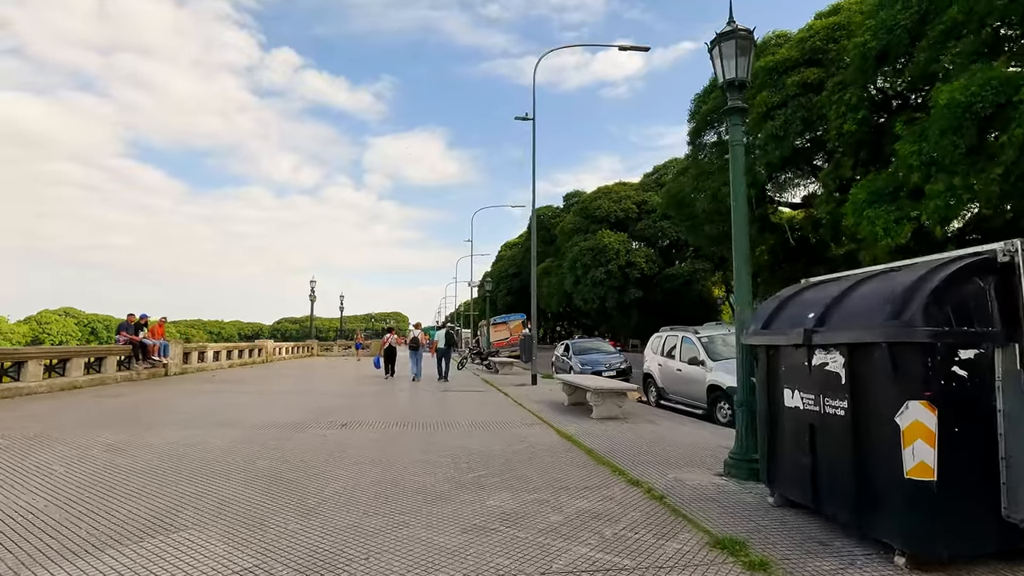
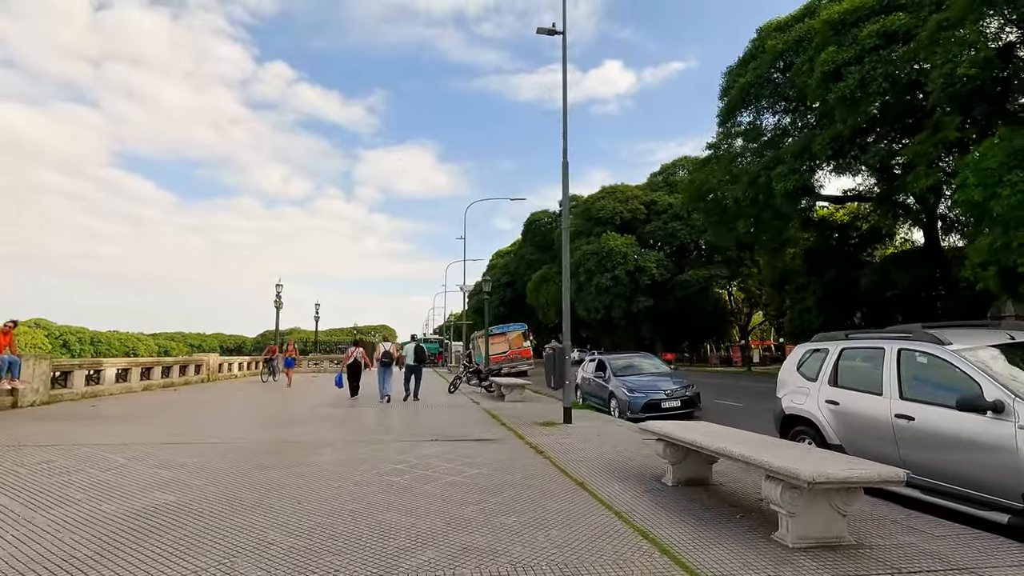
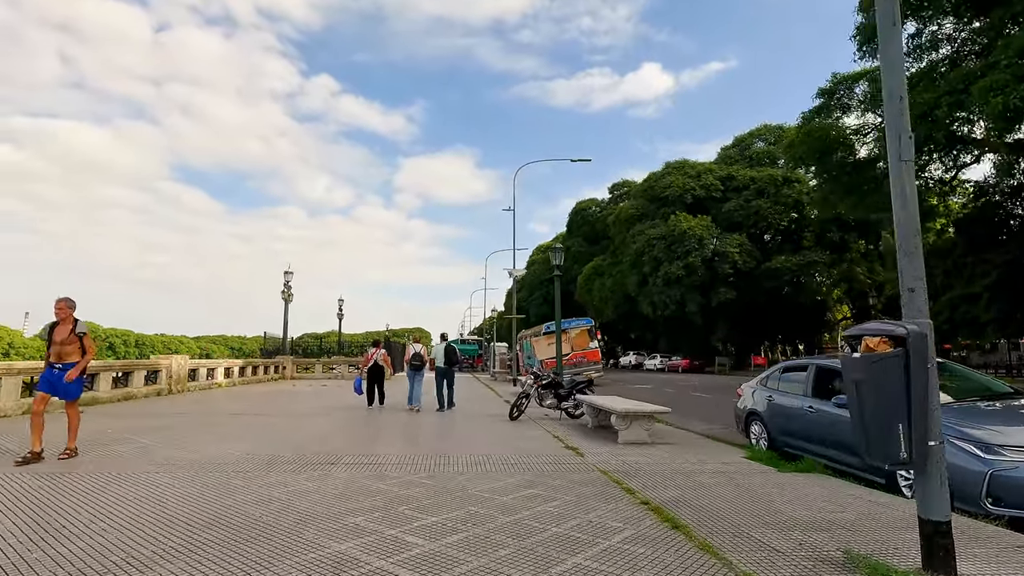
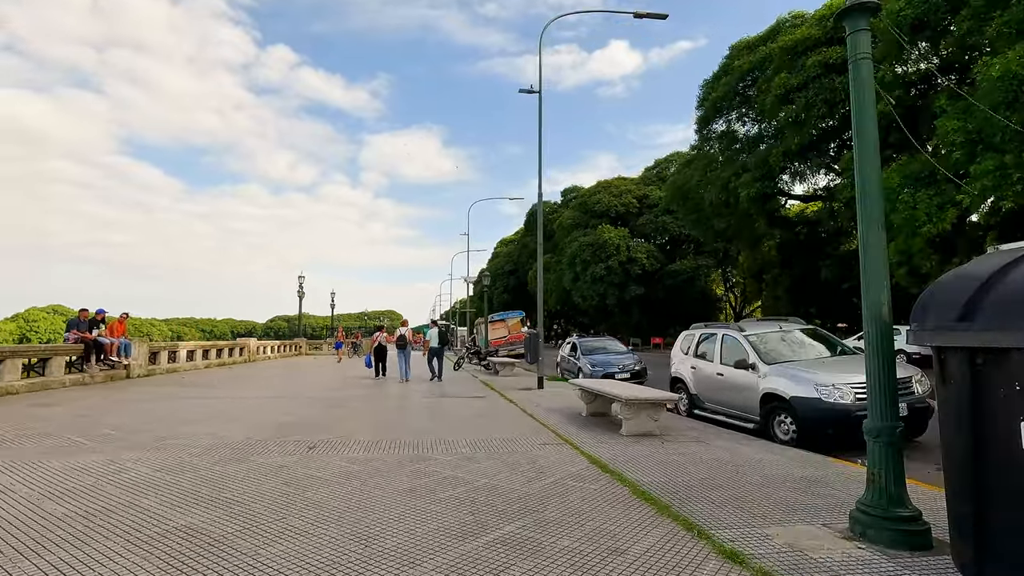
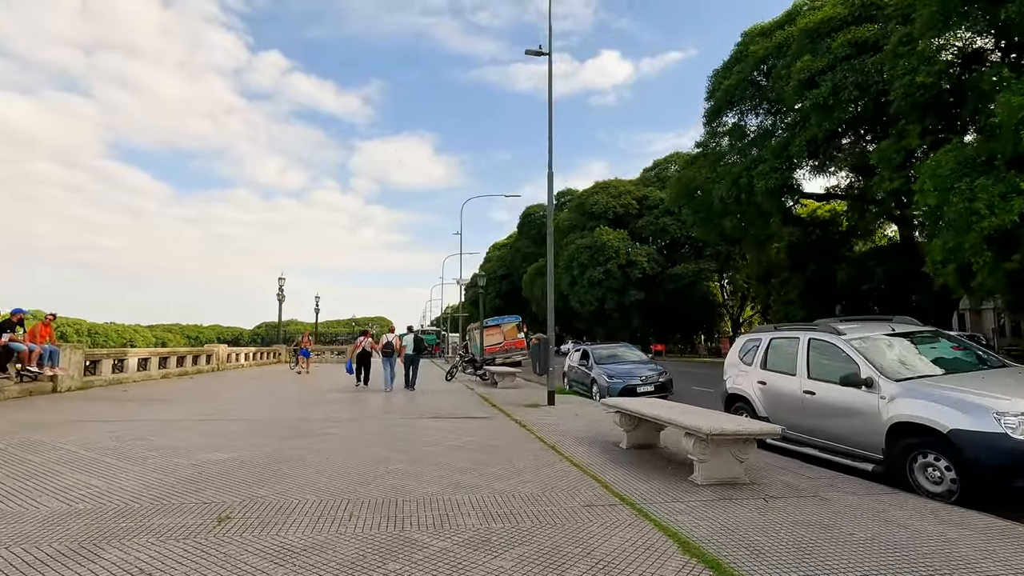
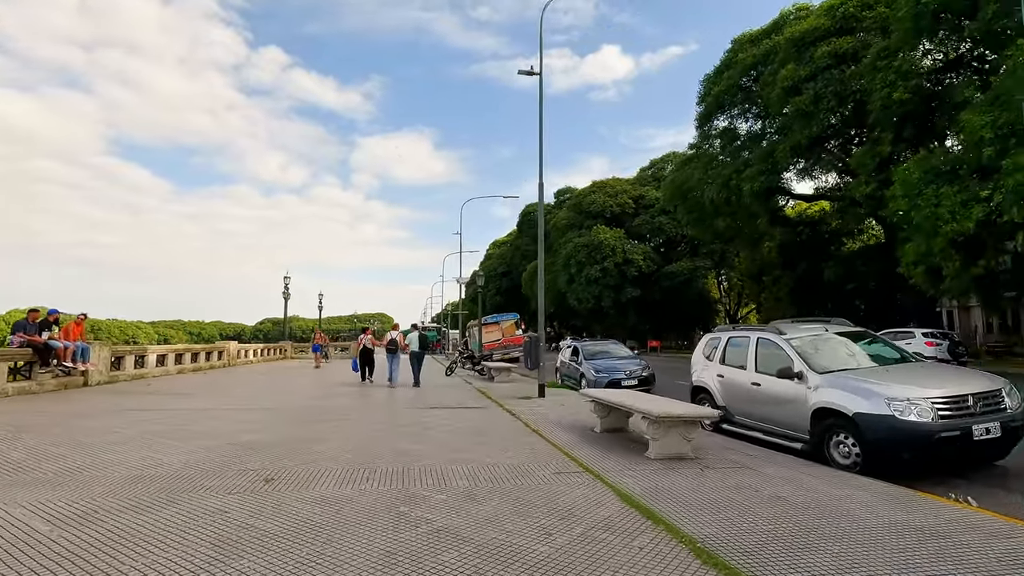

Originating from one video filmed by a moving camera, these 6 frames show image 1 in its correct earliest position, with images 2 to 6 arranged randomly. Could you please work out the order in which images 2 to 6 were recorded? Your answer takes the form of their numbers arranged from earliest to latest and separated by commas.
4, 6, 5, 2, 3
